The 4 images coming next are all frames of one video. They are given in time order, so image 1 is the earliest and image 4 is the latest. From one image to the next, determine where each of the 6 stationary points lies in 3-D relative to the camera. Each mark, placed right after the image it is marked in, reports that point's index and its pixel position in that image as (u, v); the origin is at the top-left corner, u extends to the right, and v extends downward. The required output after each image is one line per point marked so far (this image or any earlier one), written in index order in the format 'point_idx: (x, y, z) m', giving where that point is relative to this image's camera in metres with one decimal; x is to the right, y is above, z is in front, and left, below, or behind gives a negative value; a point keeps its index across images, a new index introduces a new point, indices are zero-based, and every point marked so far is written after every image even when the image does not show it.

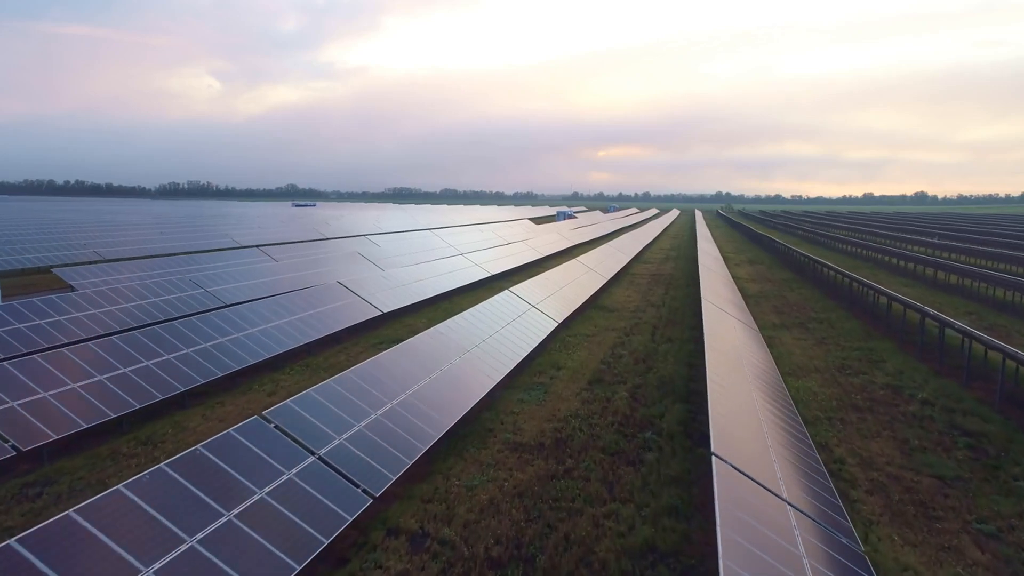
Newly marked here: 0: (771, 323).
0: (+7.3, -1.0, +19.0) m
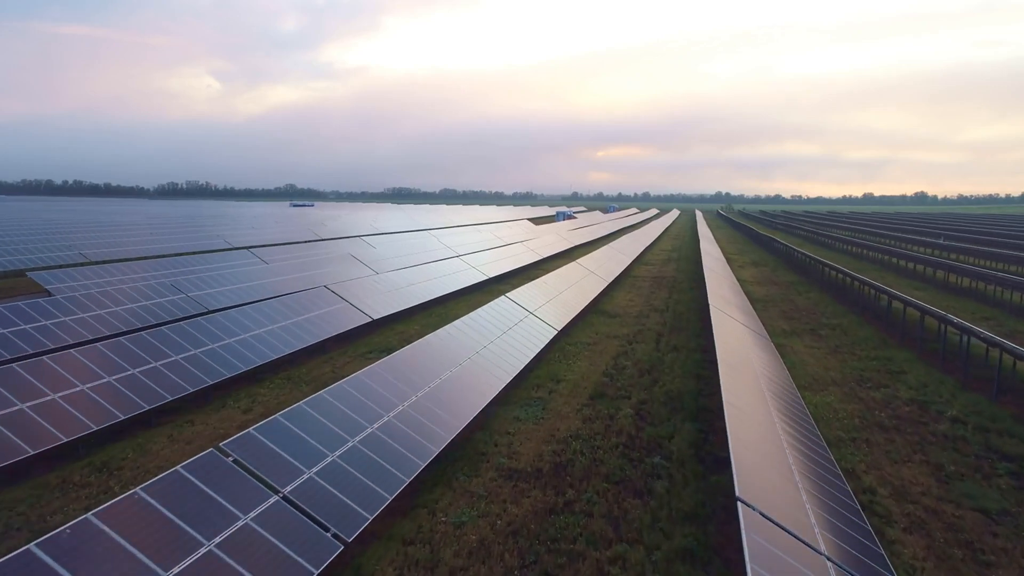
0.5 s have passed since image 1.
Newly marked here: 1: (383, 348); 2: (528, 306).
0: (+7.2, -1.1, +18.1) m
1: (-2.9, -1.4, +15.2) m
2: (+0.4, -0.4, +17.1) m
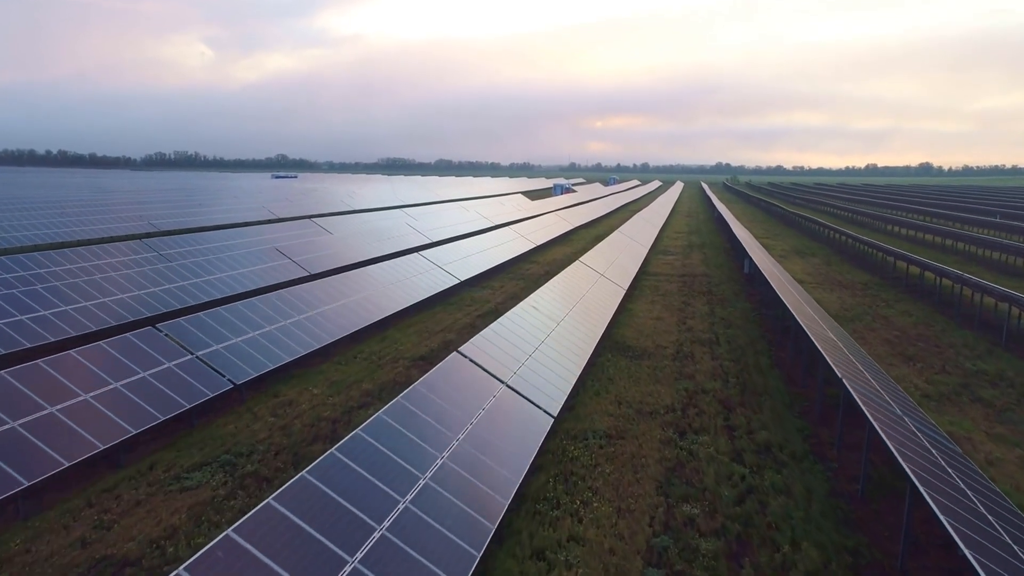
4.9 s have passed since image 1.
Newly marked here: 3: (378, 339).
0: (+6.7, -1.7, +11.1) m
1: (-3.5, -2.0, +8.3) m
2: (-0.1, -1.0, +10.1) m
3: (-2.7, -1.2, +13.8) m
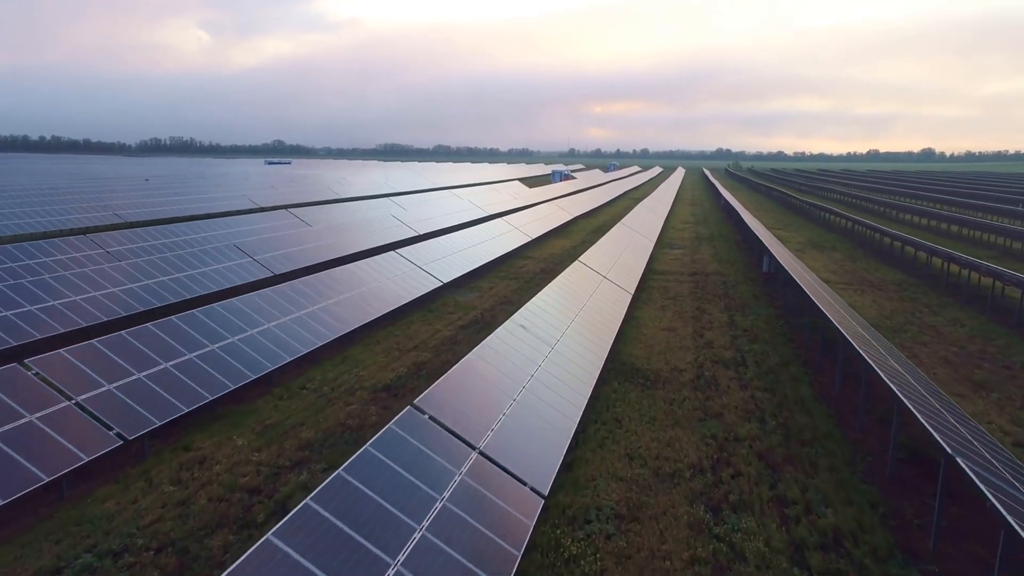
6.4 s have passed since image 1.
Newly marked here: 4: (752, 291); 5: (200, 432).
0: (+6.5, -1.9, +8.9) m
1: (-3.7, -2.3, +6.0) m
2: (-0.4, -1.3, +7.8) m
3: (-3.0, -1.3, +11.4) m
4: (+6.3, 0.0, +17.8) m
5: (-3.9, -1.8, +8.4) m
